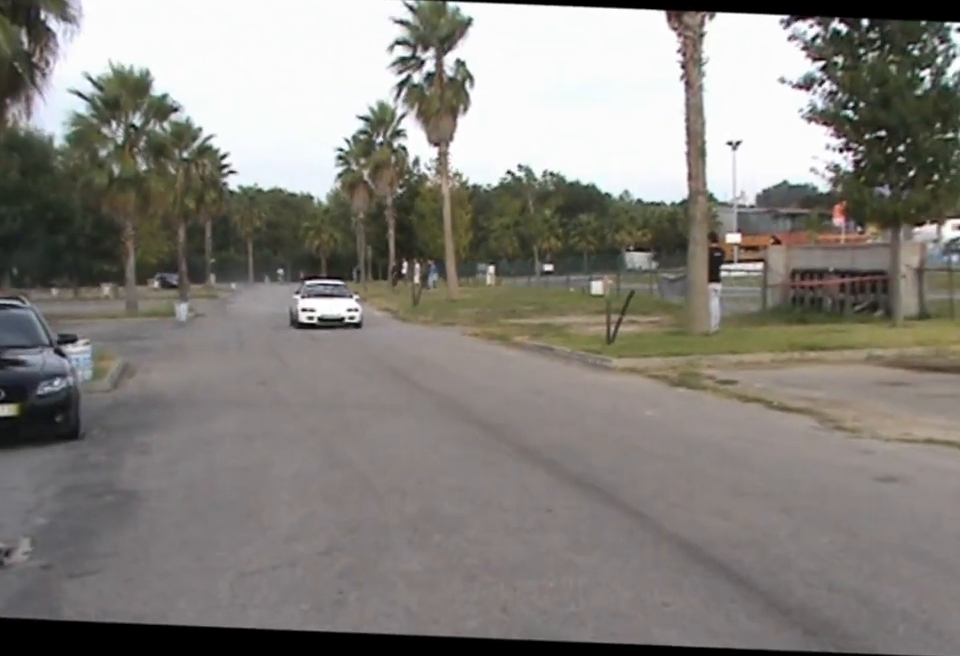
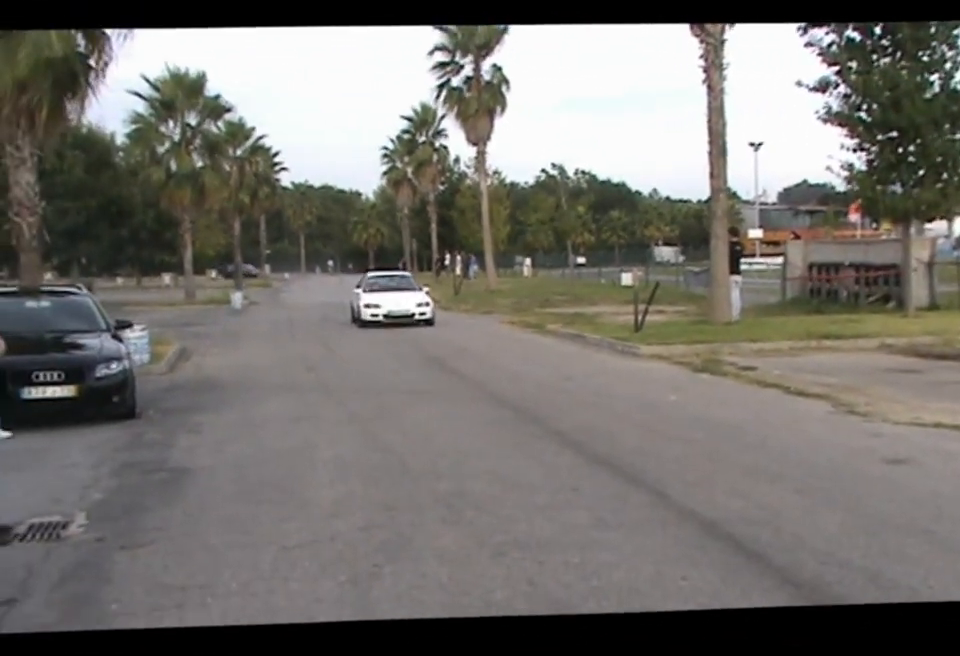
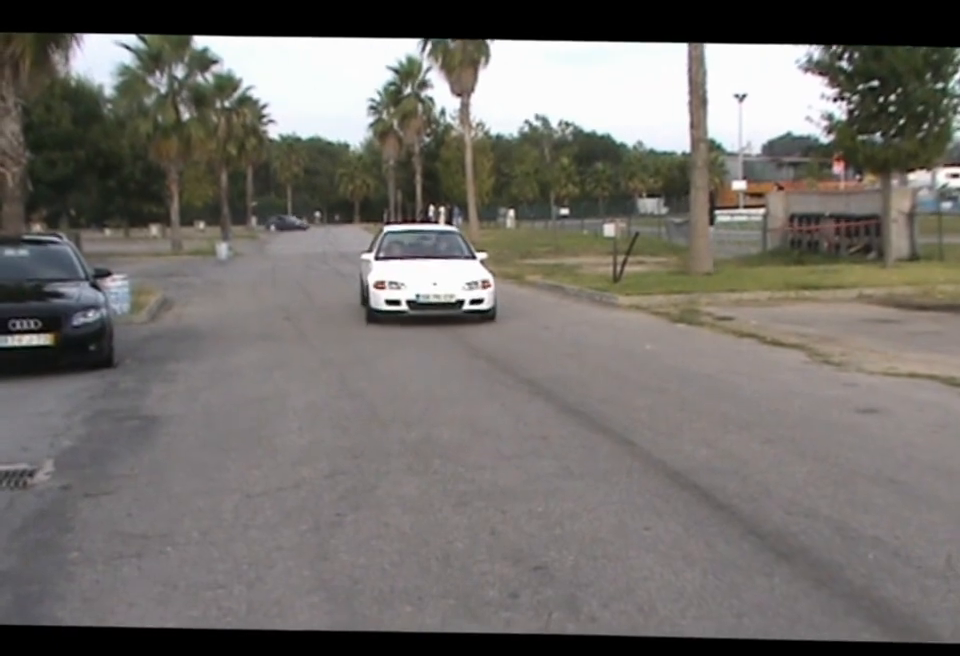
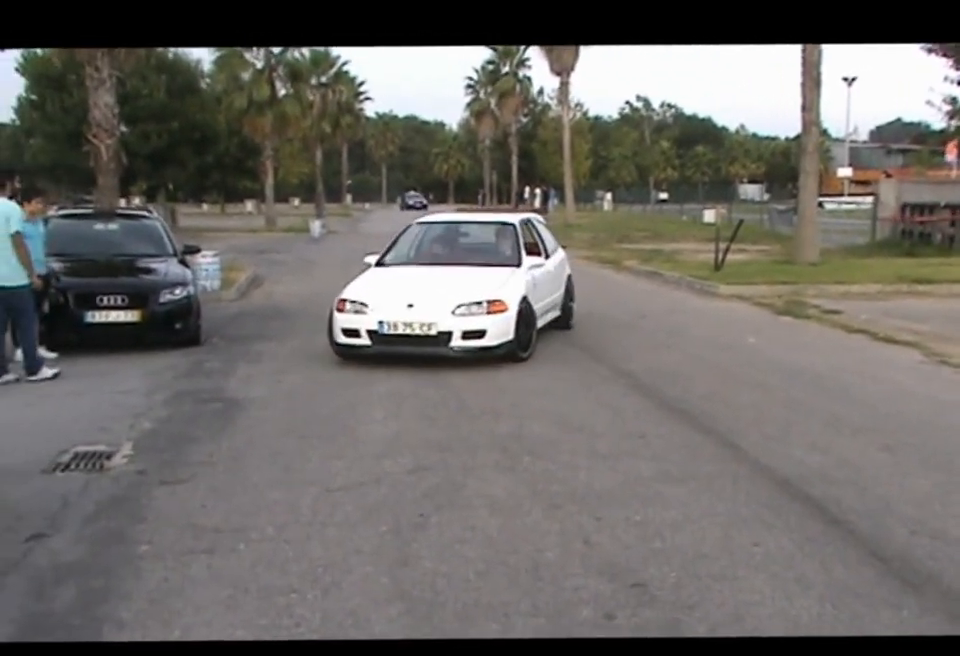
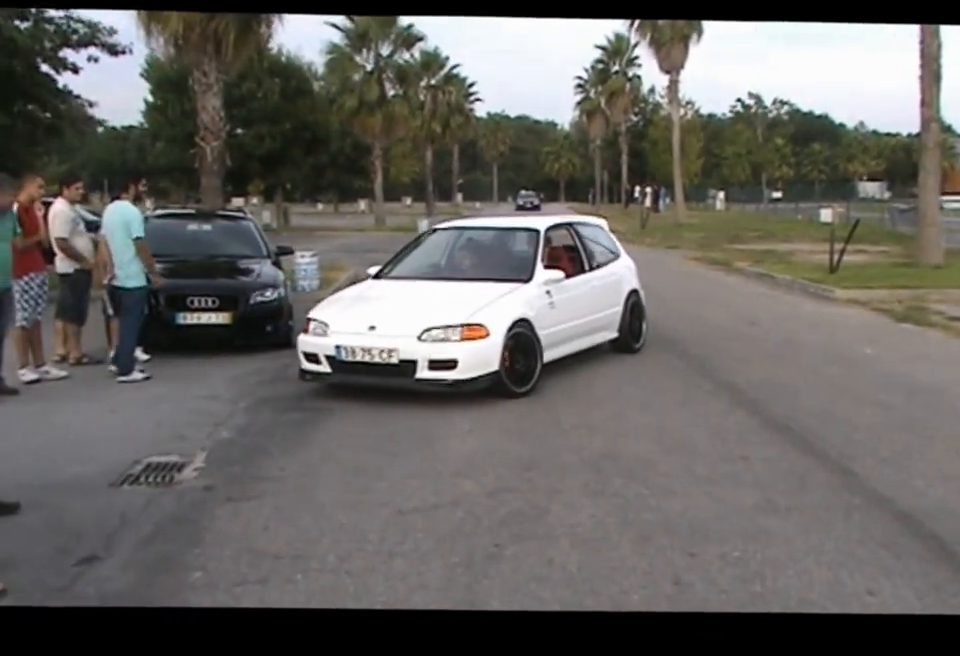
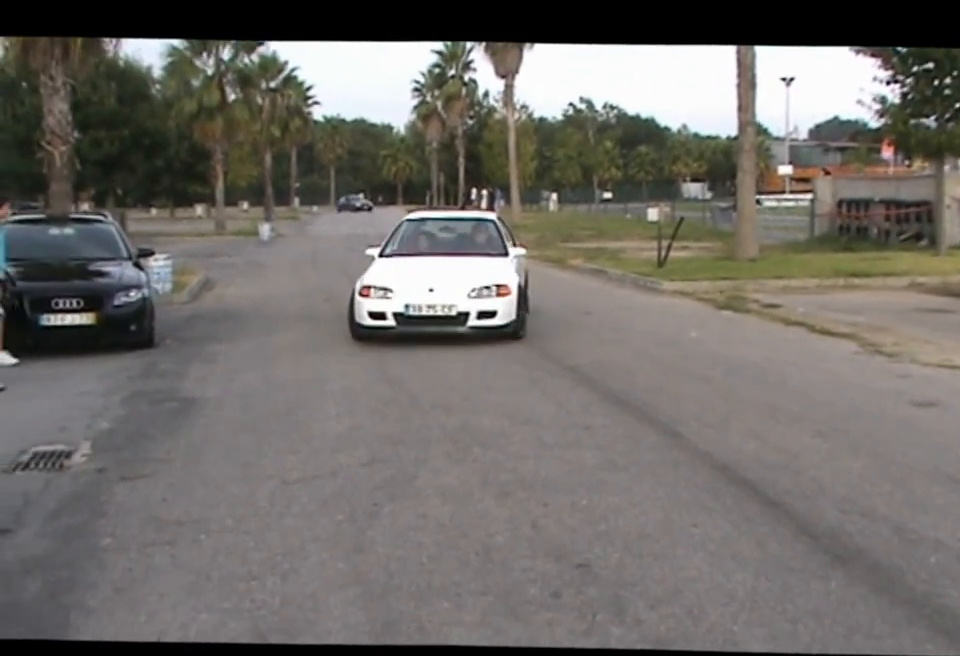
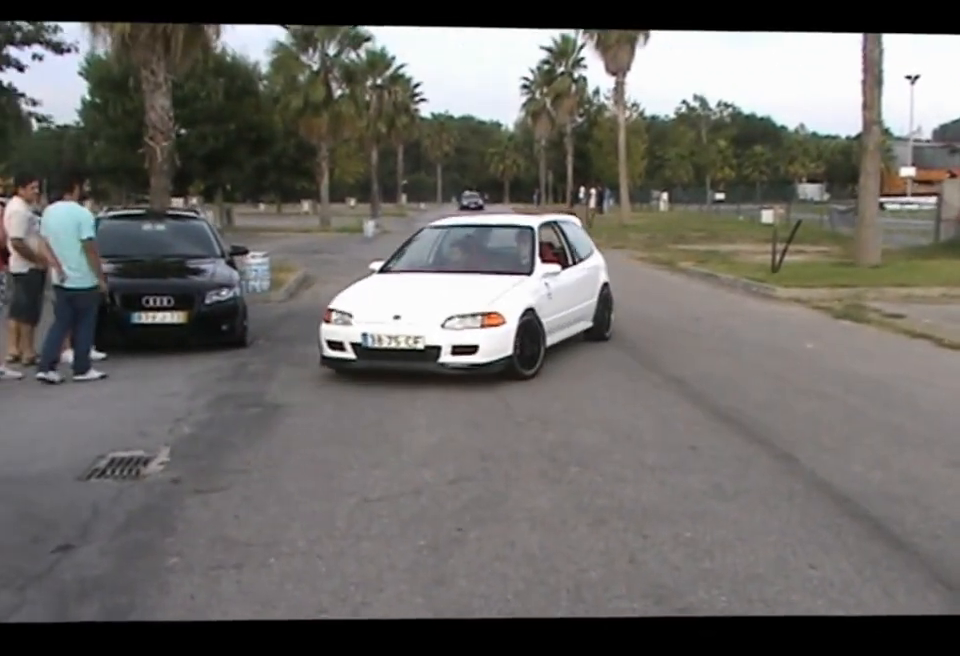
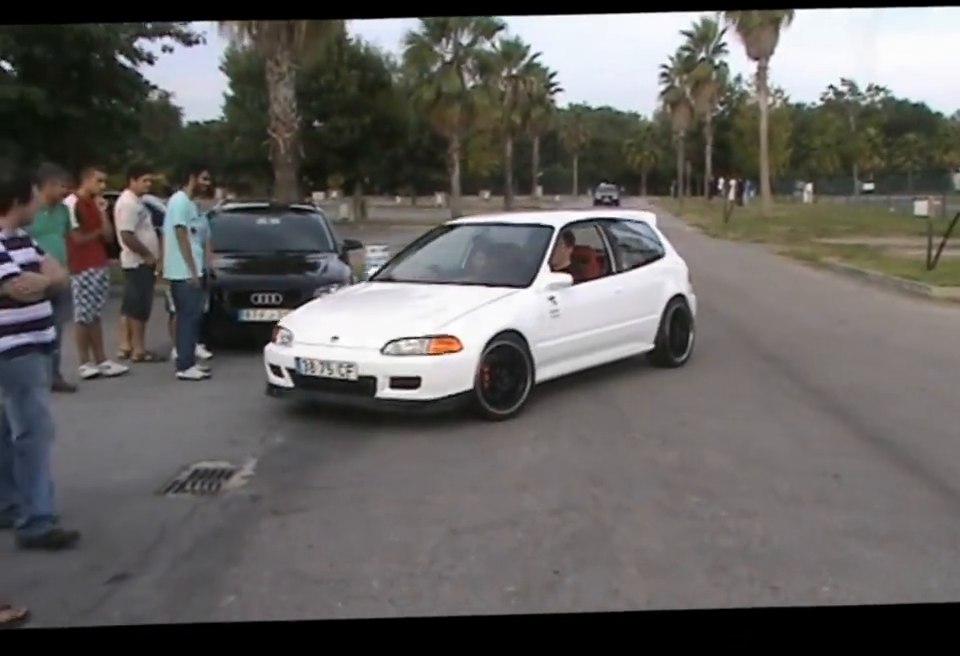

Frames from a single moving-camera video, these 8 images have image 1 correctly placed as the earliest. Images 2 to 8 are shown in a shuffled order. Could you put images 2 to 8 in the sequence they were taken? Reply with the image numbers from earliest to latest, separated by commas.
2, 3, 6, 4, 7, 5, 8
